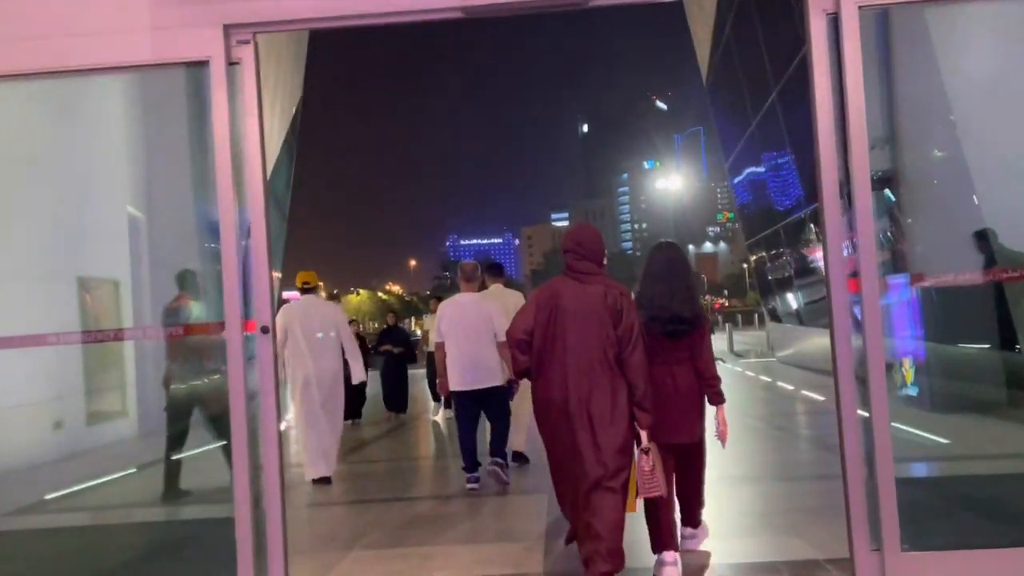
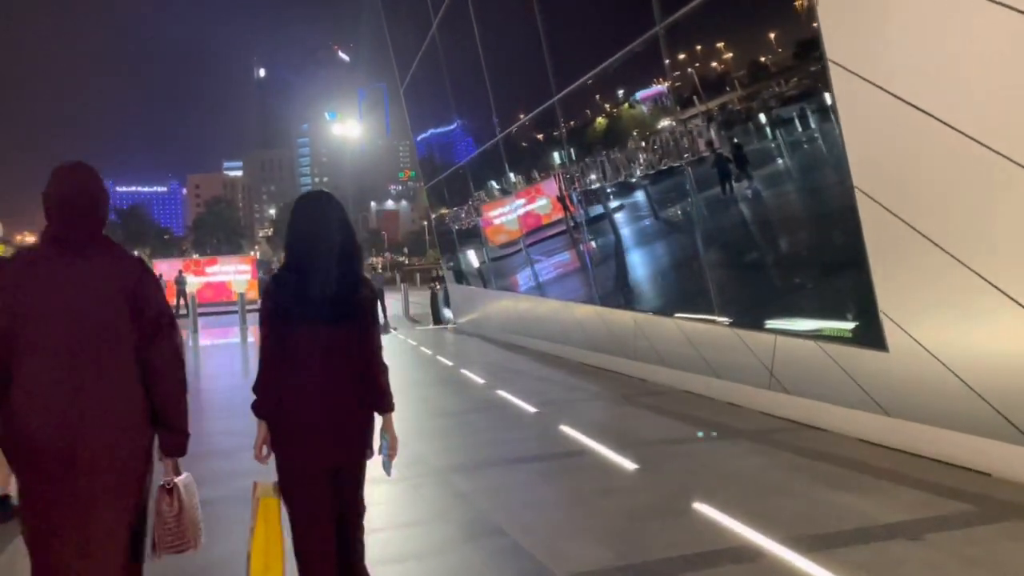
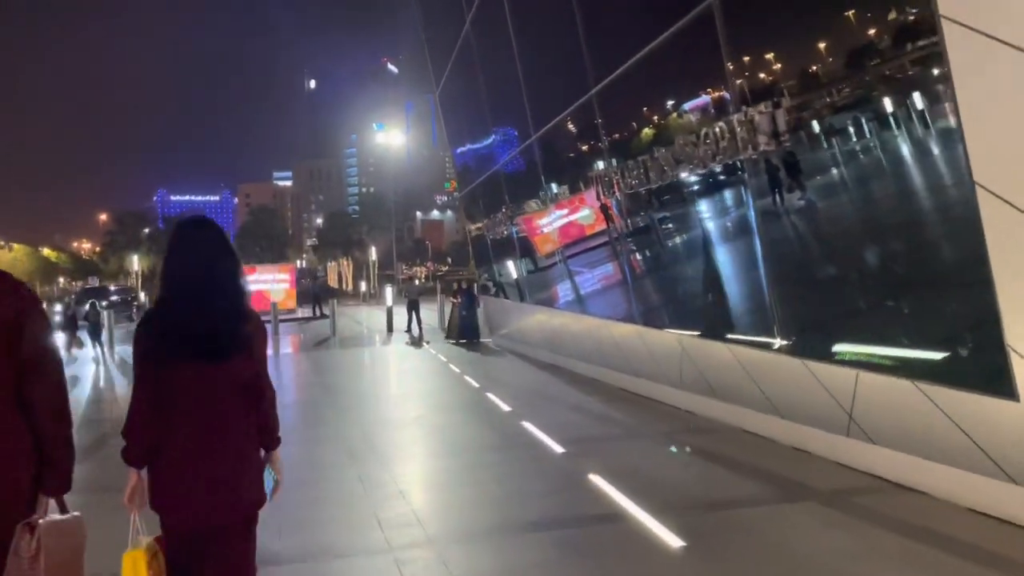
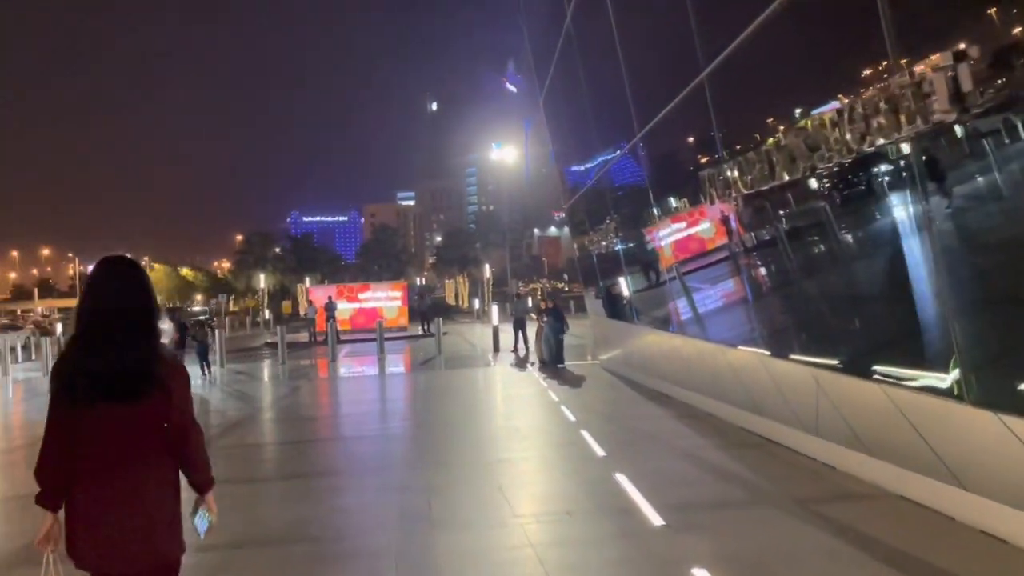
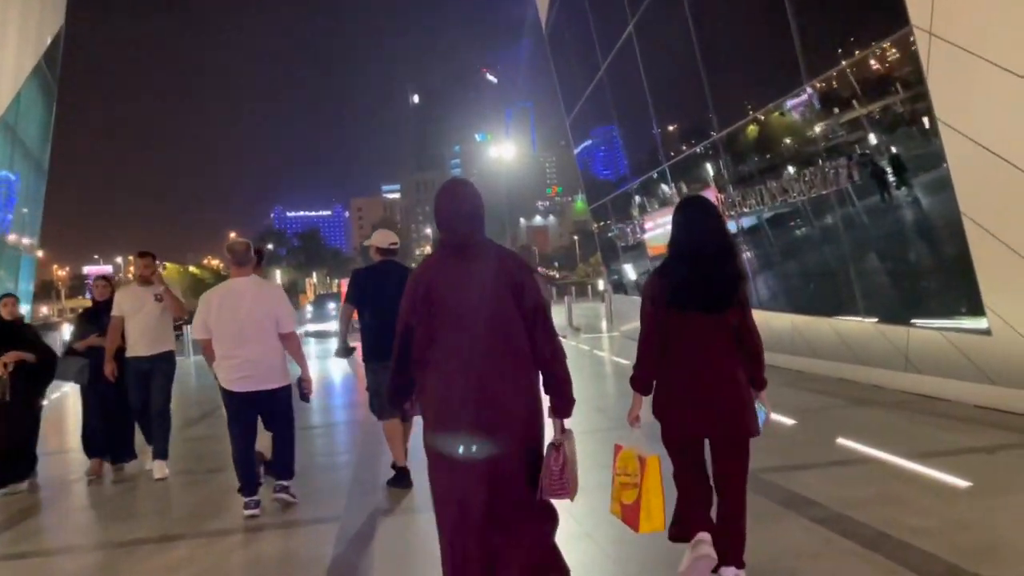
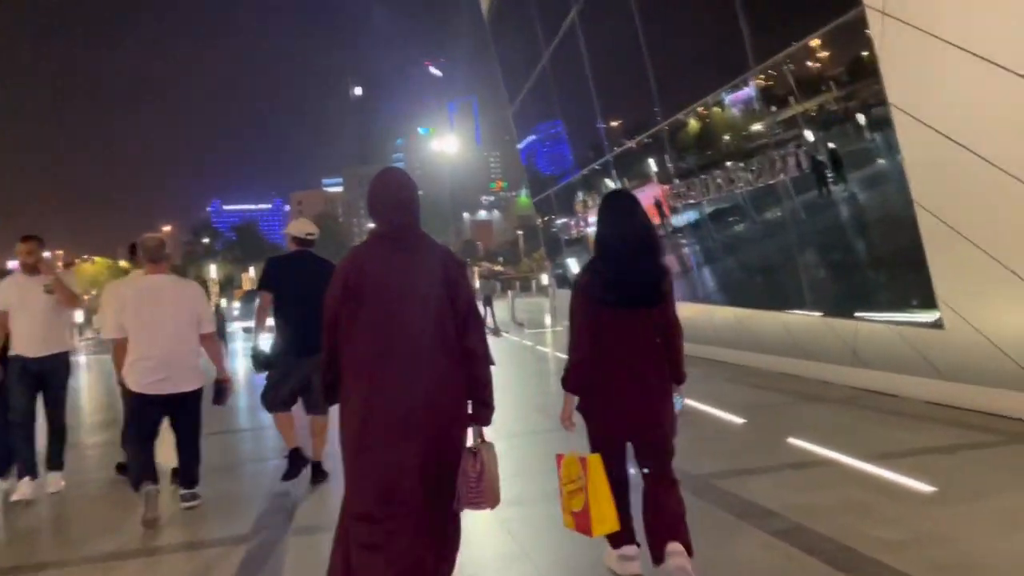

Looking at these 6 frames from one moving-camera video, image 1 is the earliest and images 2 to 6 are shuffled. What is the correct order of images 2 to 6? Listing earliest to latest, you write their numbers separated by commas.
5, 6, 2, 3, 4
